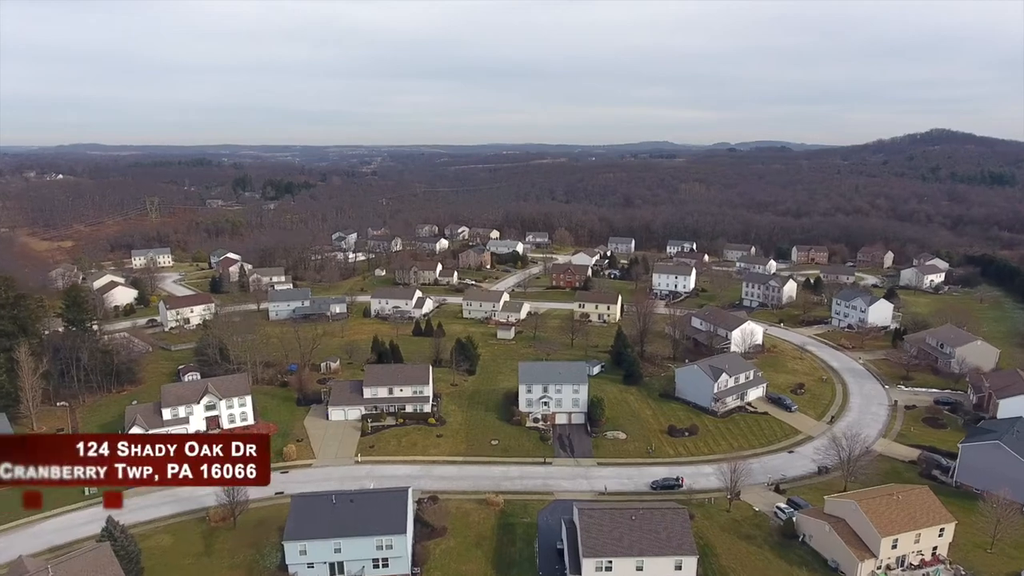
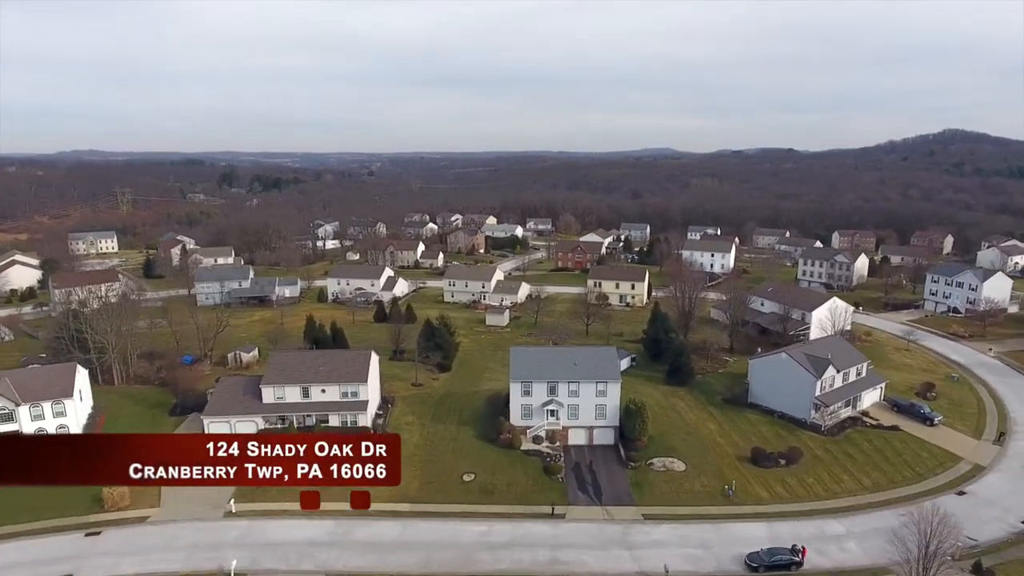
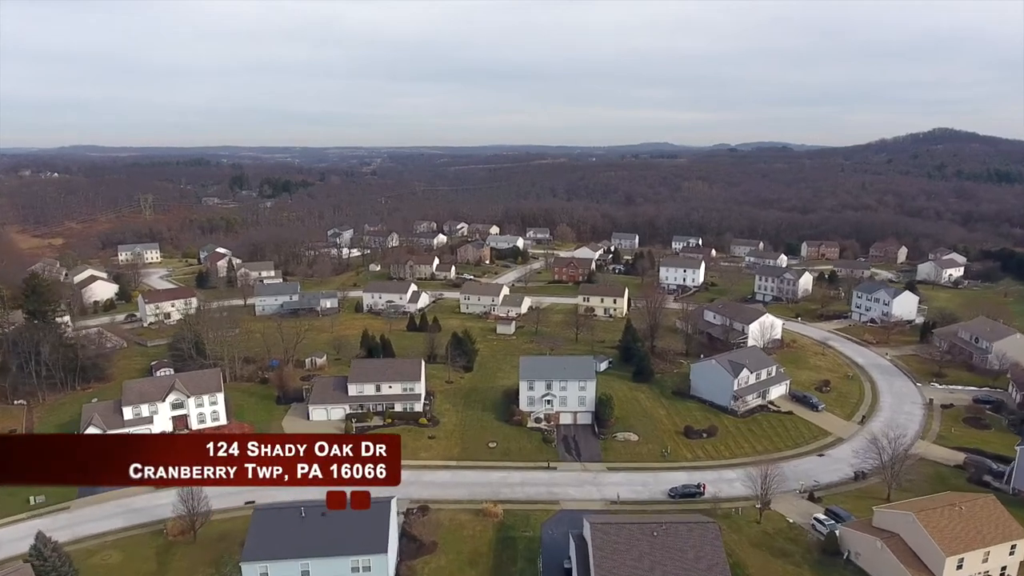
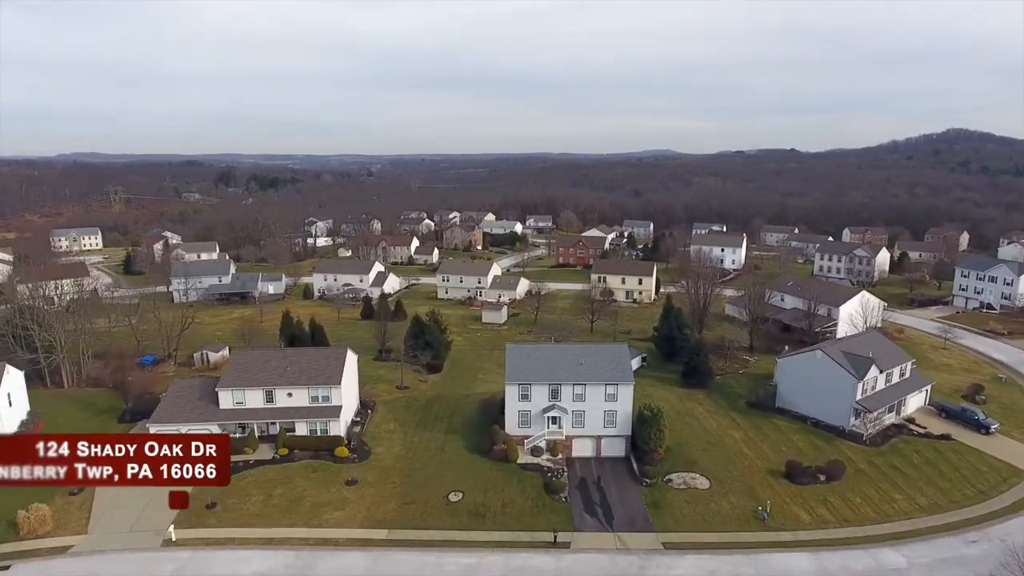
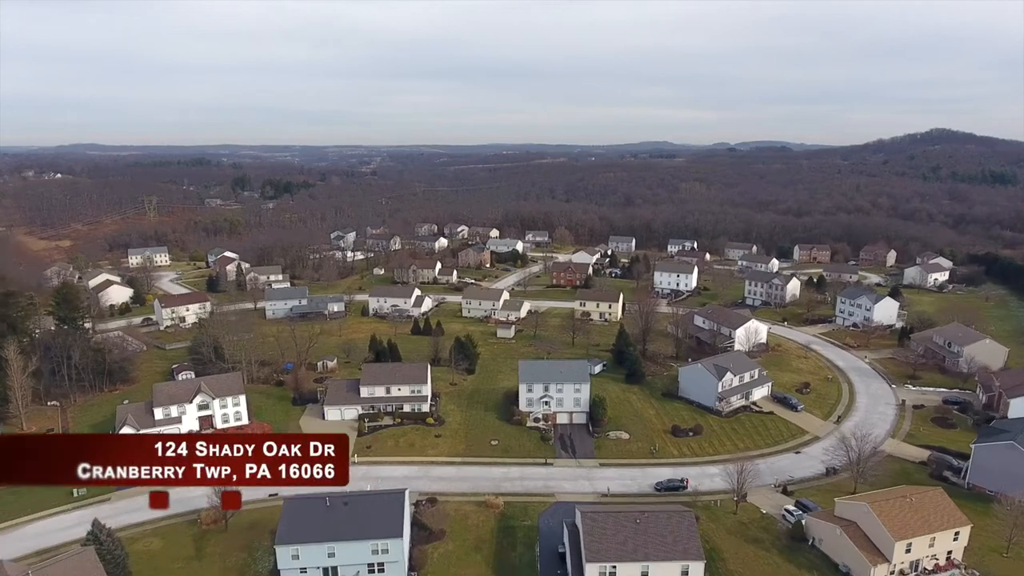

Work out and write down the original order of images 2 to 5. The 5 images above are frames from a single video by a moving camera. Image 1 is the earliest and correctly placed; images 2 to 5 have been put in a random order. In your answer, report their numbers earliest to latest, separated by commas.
5, 3, 2, 4
